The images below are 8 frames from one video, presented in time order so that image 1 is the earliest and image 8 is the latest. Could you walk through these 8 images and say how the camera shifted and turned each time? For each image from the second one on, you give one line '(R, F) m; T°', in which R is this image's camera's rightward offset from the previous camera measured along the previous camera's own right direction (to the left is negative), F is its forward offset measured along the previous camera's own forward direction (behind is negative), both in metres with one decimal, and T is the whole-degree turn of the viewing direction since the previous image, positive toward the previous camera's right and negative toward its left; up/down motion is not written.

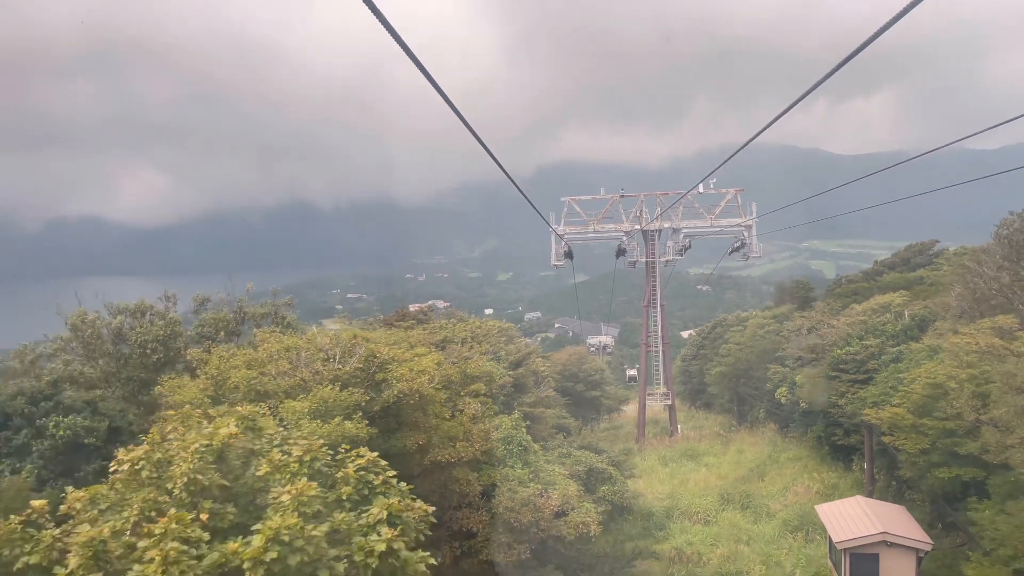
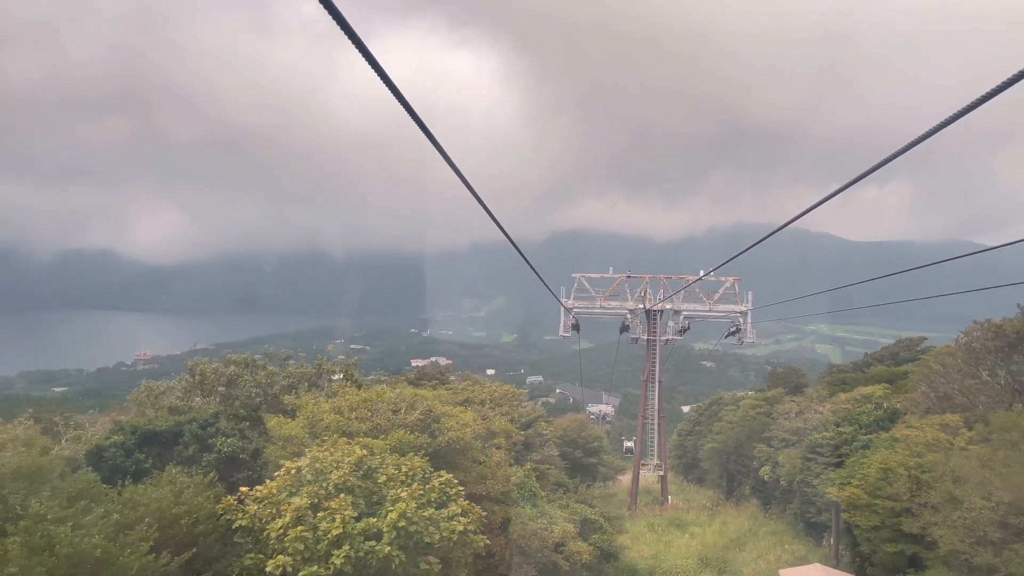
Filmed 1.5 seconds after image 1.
(-0.3, -2.5) m; -1°
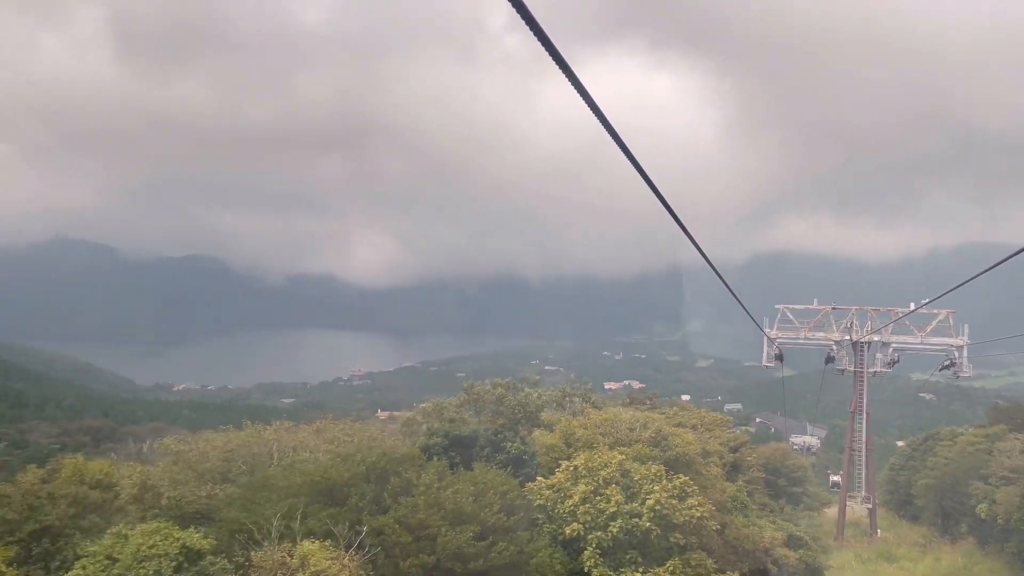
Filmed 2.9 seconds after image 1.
(-0.3, -2.6) m; -13°
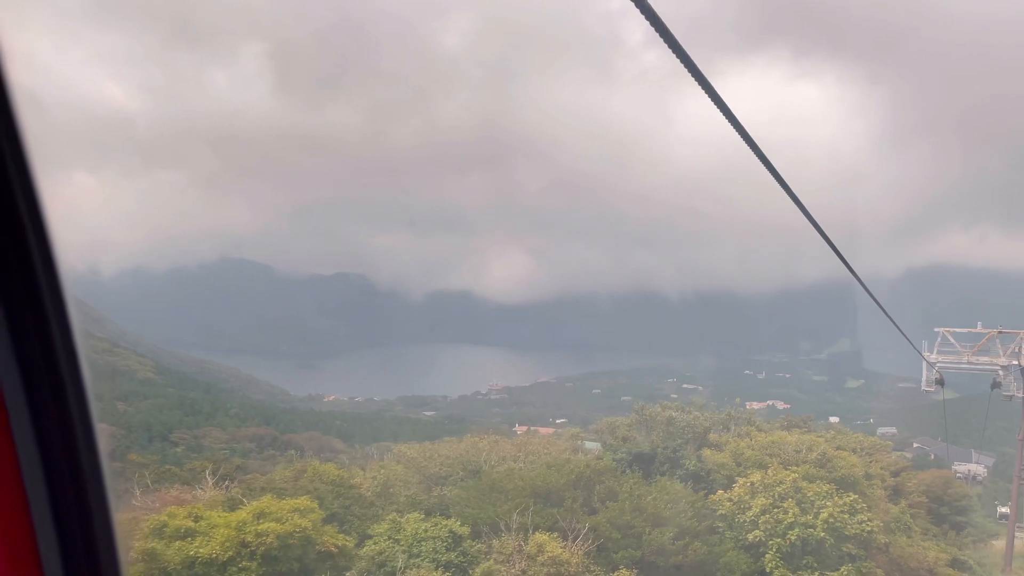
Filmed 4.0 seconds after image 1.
(-0.6, -1.8) m; -9°
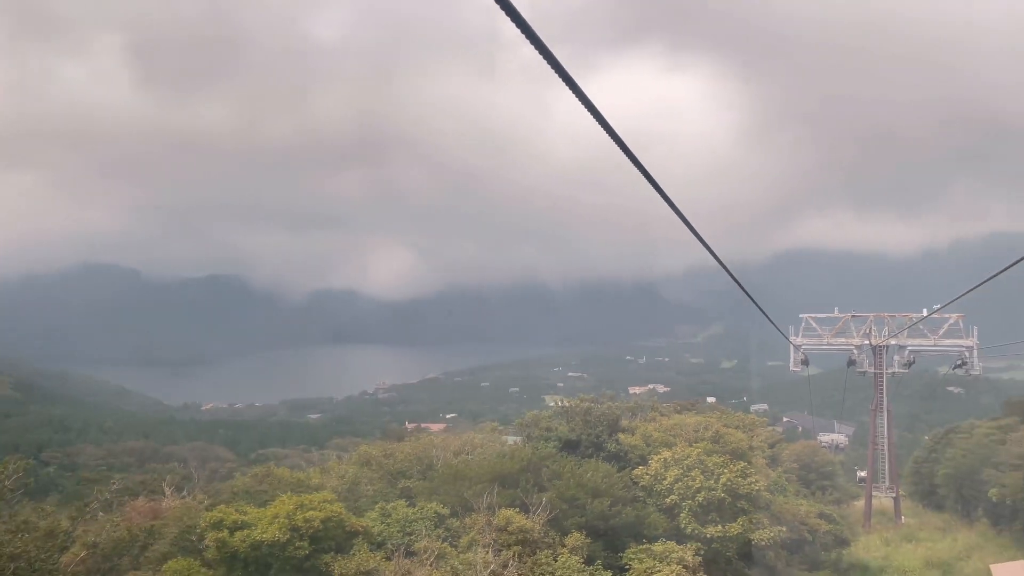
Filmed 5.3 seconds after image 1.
(-1.0, -2.0) m; +8°
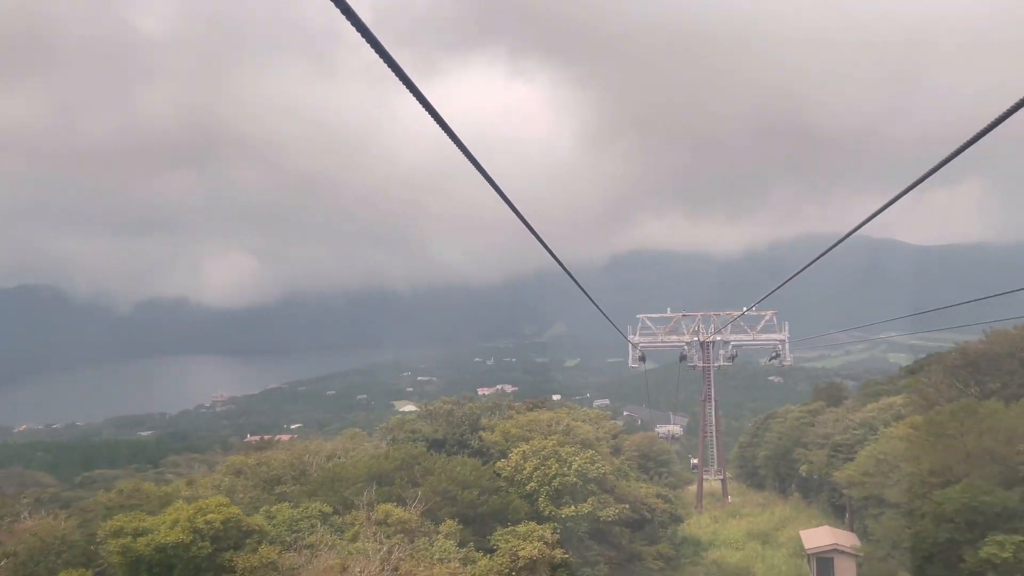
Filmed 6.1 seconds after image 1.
(-0.4, -1.2) m; +11°
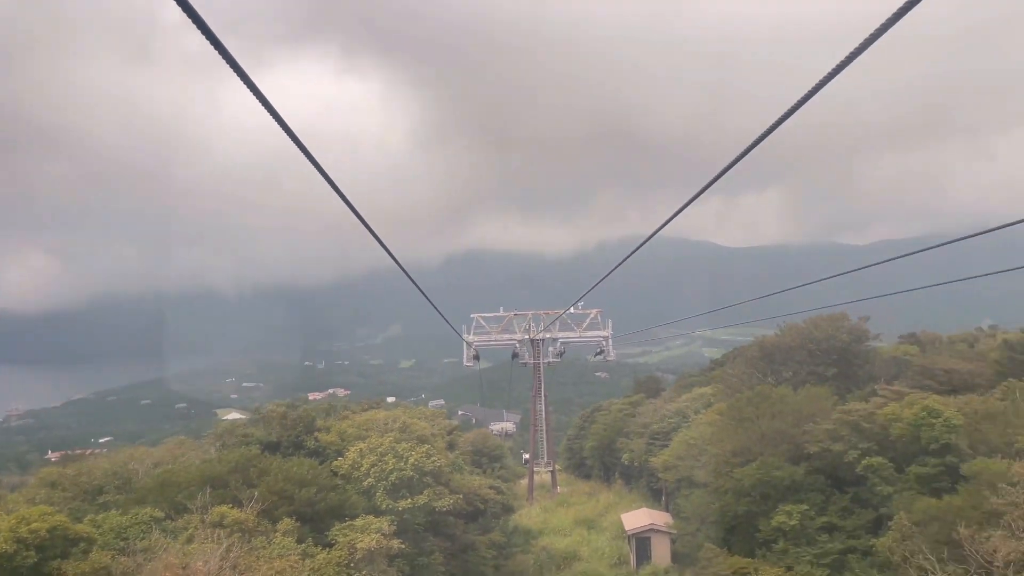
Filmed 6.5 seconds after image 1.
(-0.1, -0.6) m; +12°
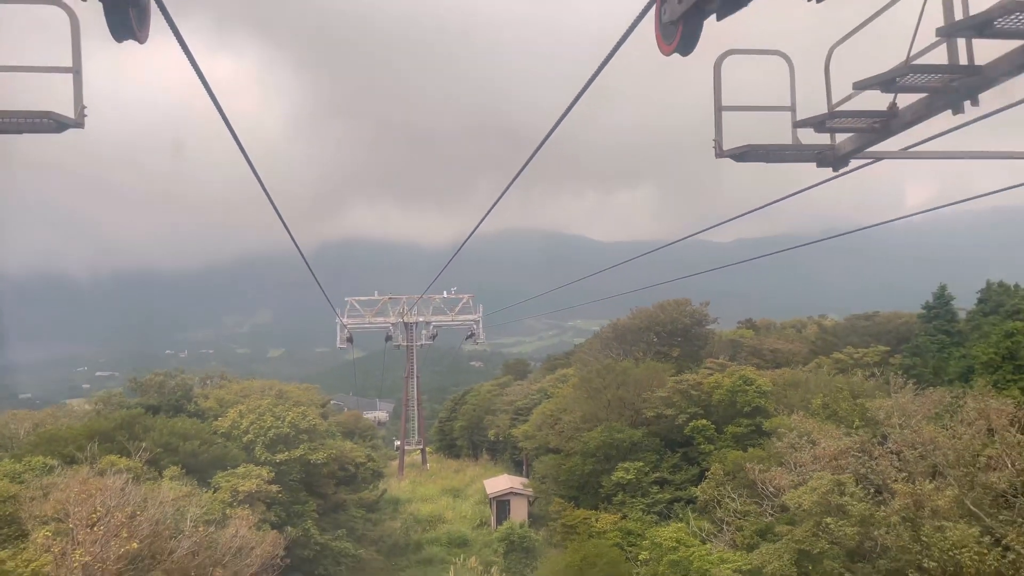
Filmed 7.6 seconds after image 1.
(+0.1, -1.9) m; +9°
